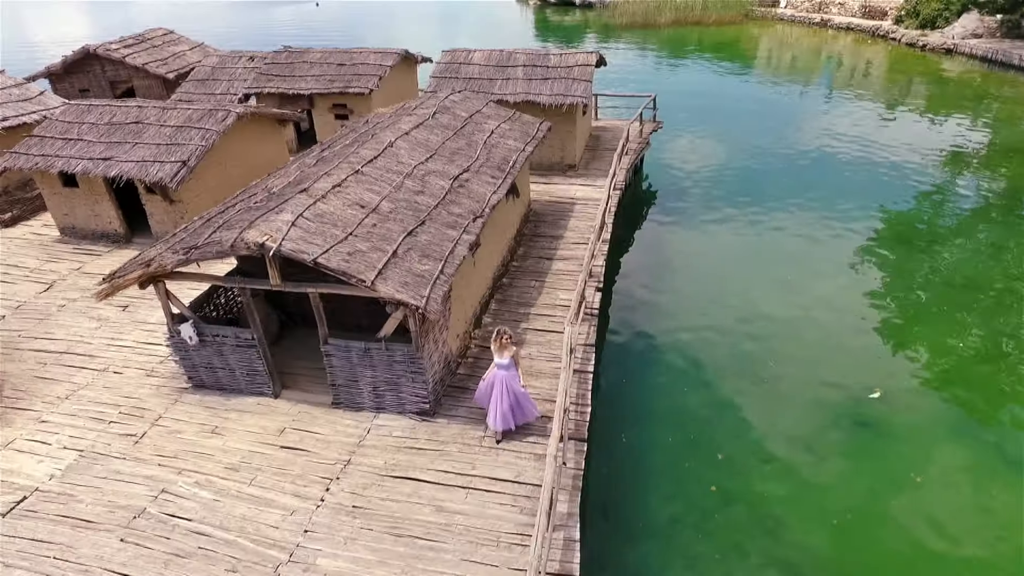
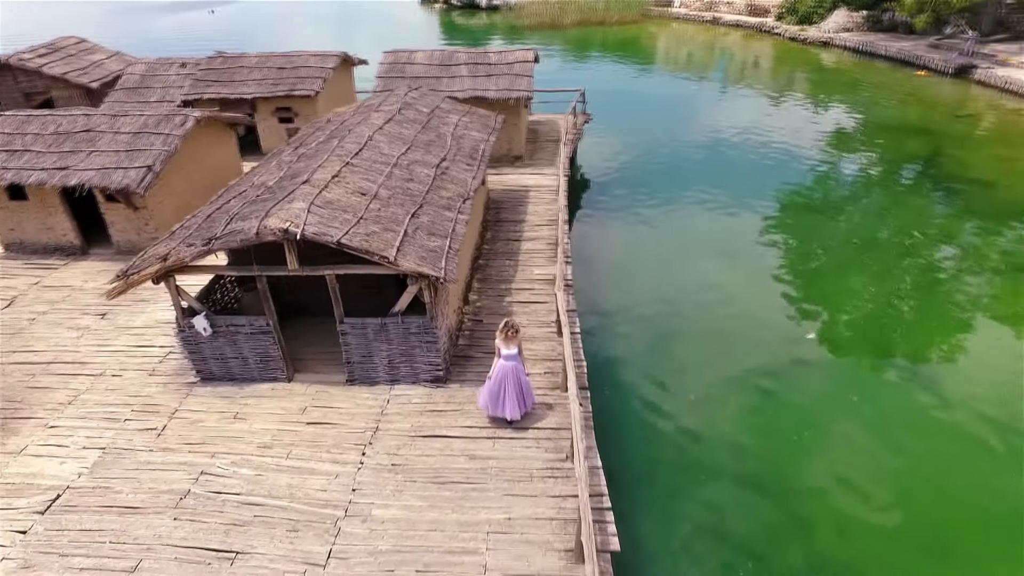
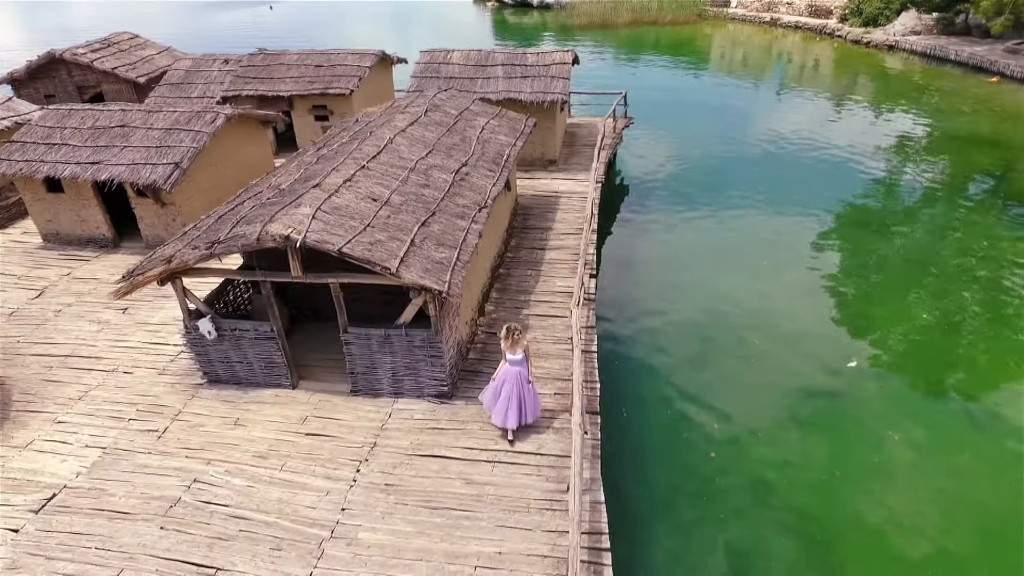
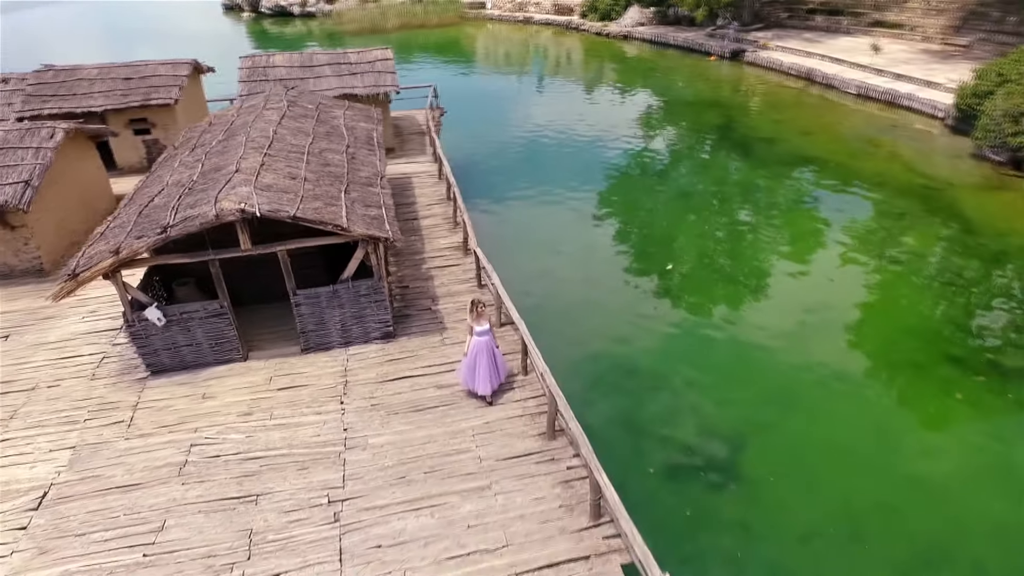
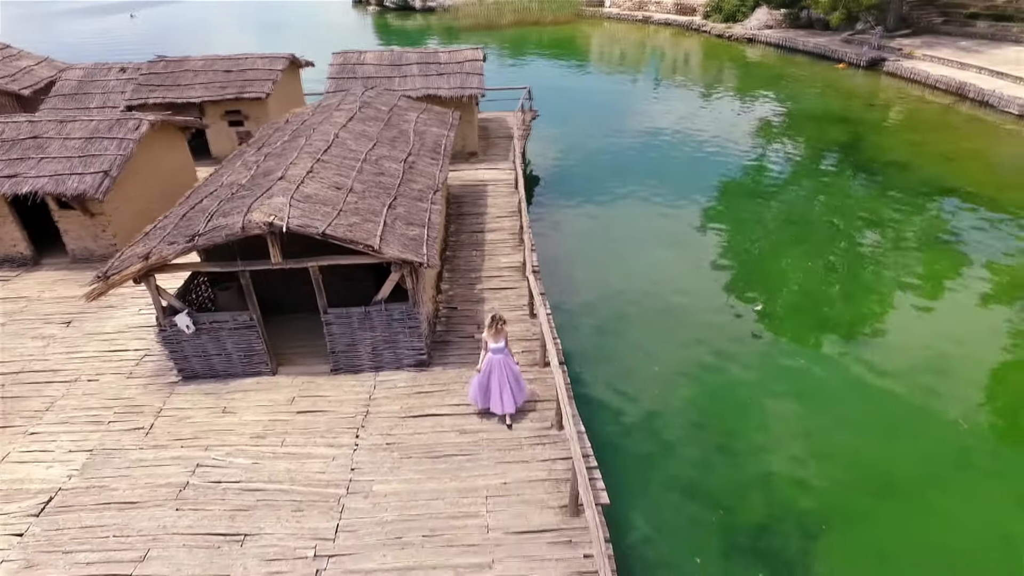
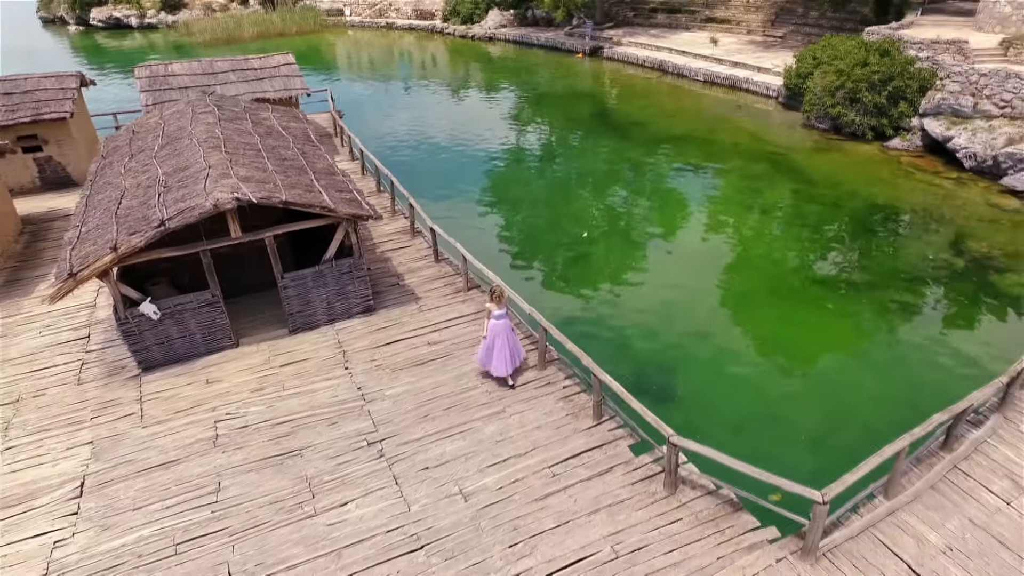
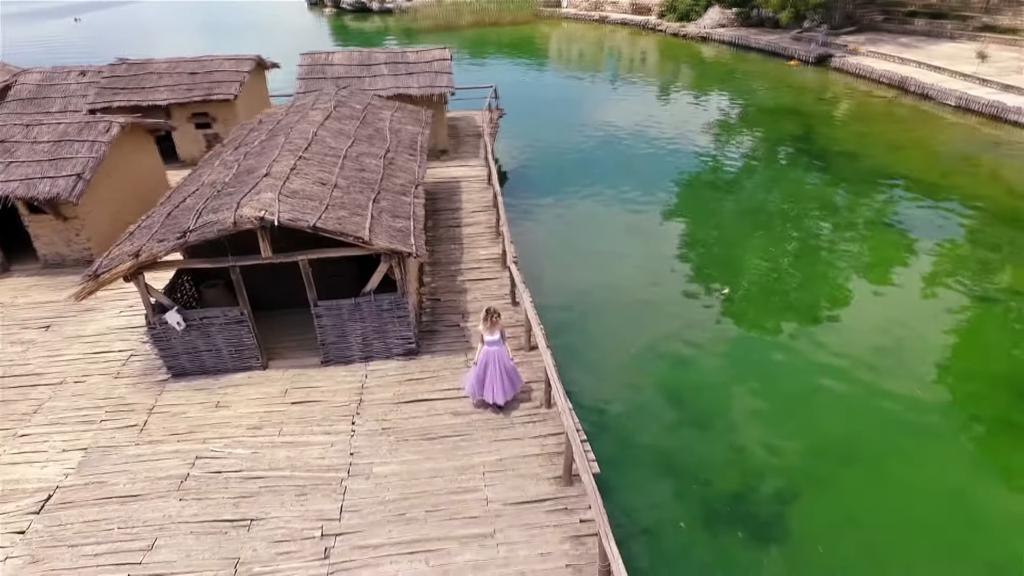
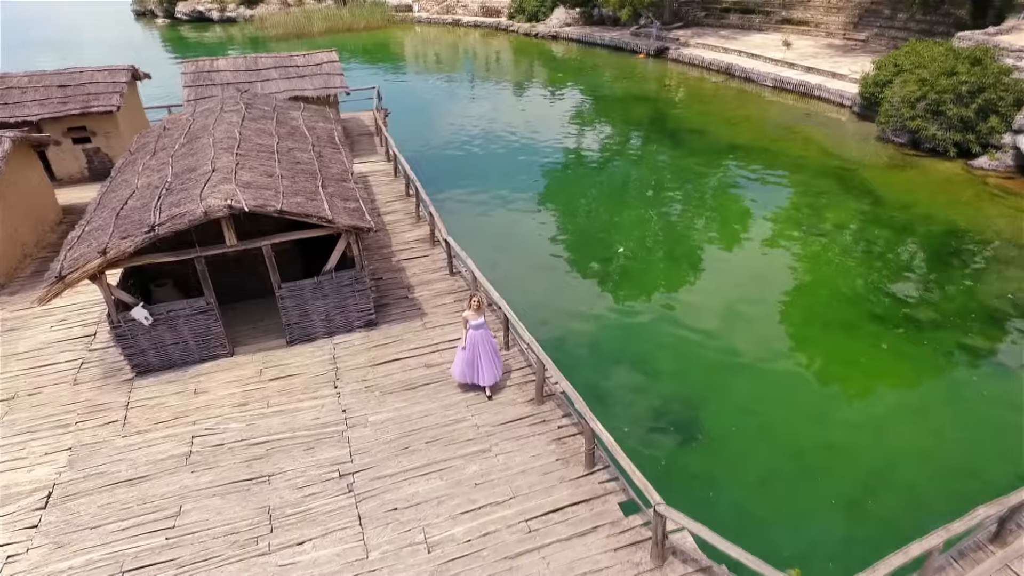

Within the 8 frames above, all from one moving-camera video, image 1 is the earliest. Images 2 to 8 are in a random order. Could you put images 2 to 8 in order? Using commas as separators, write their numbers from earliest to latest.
3, 2, 5, 7, 4, 8, 6
